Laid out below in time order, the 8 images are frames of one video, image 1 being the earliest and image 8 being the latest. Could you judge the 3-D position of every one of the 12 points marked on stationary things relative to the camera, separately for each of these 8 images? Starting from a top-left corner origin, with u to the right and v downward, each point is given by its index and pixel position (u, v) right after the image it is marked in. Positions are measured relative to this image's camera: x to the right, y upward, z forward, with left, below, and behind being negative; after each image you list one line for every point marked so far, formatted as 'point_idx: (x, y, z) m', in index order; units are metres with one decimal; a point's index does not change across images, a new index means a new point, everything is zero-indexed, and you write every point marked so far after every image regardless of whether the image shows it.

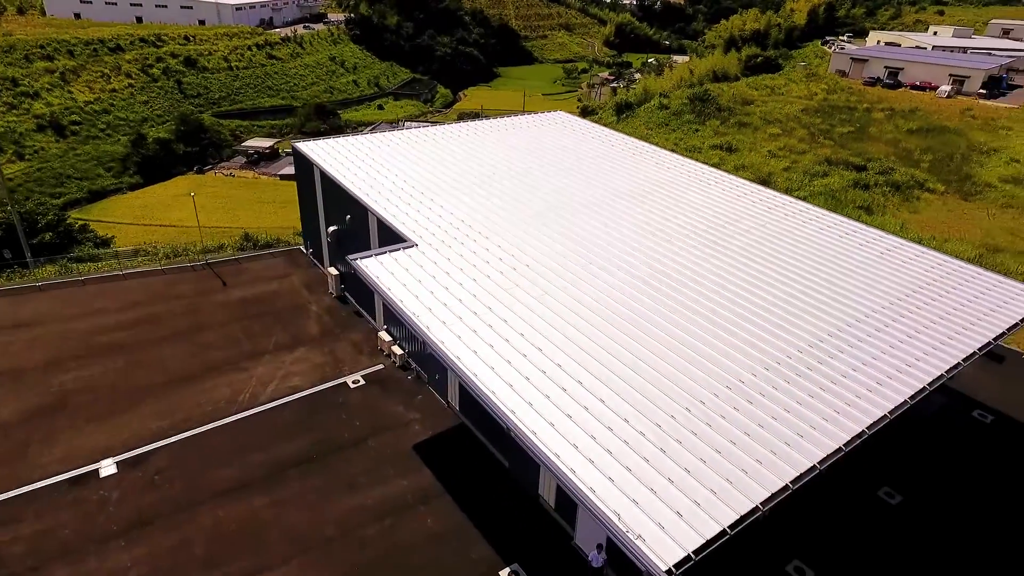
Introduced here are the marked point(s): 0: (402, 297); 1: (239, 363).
0: (-1.9, -0.2, +11.1) m
1: (-6.5, -1.8, +14.7) m
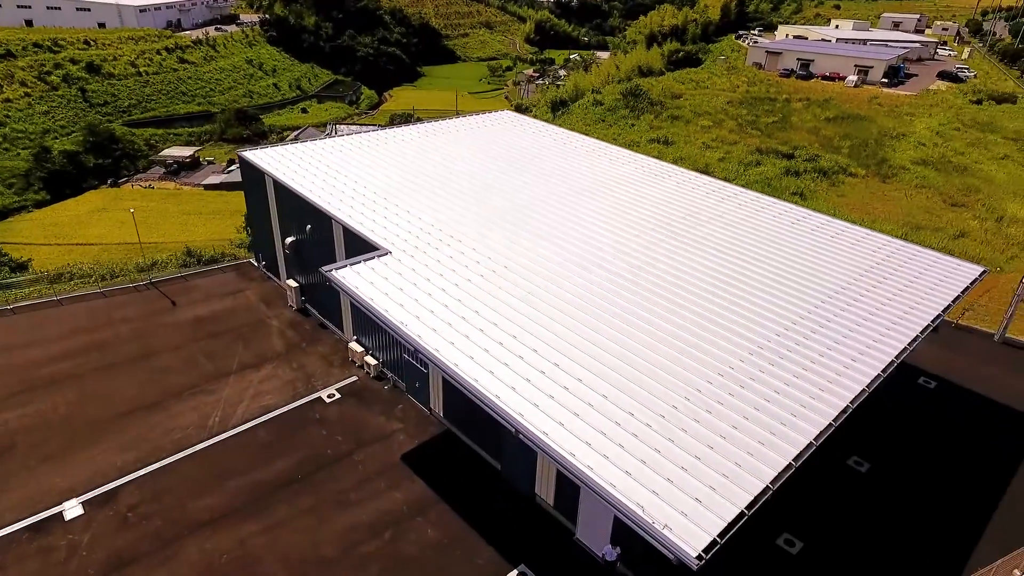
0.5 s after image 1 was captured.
0: (-2.2, -0.3, +10.9) m
1: (-7.0, -2.2, +14.0) m
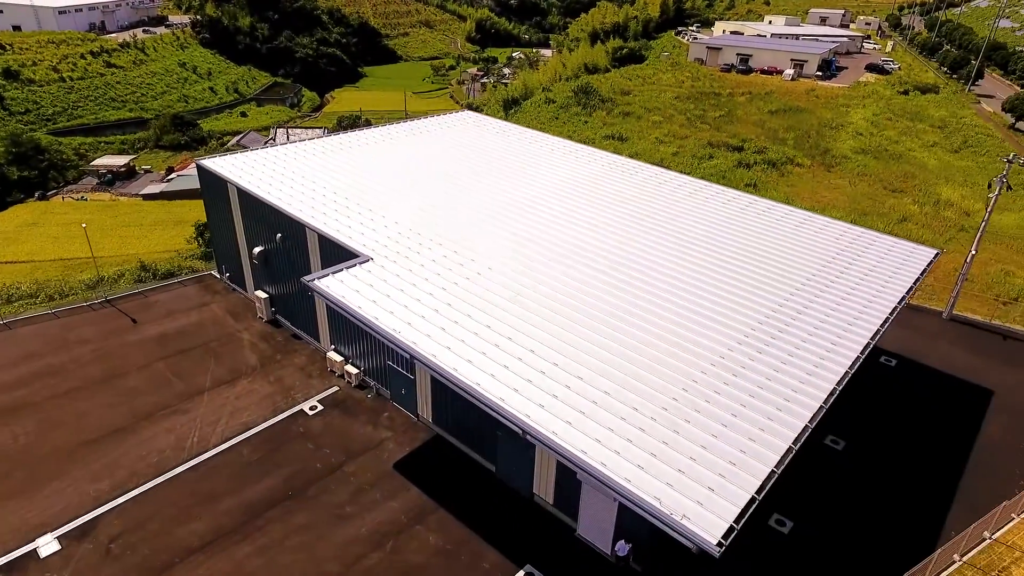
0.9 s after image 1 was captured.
0: (-2.4, -0.5, +10.7) m
1: (-7.3, -2.6, +13.4) m
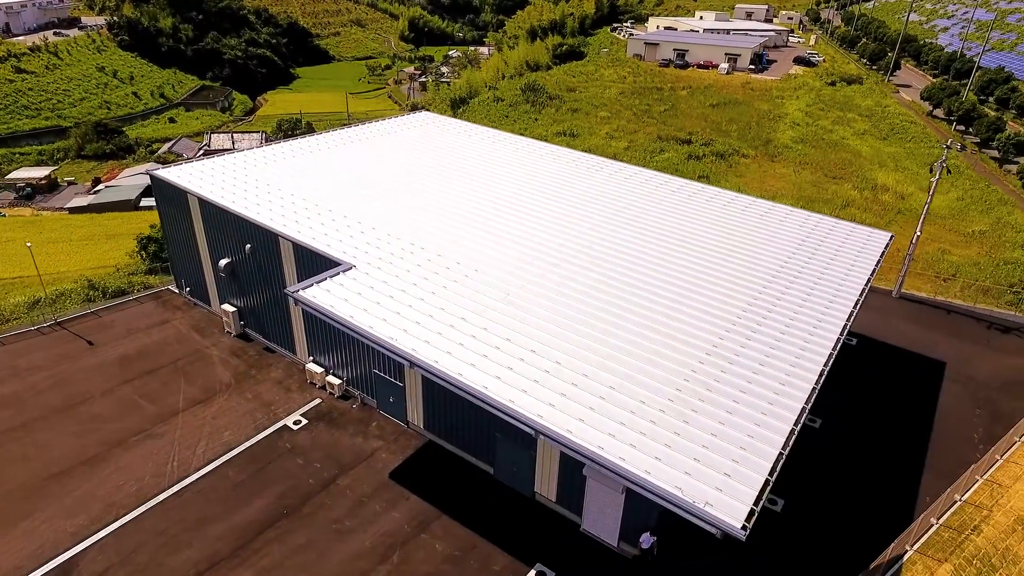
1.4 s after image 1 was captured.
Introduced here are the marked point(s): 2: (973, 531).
0: (-2.4, -0.6, +10.5) m
1: (-7.5, -2.9, +12.7) m
2: (+8.3, -4.4, +11.1) m
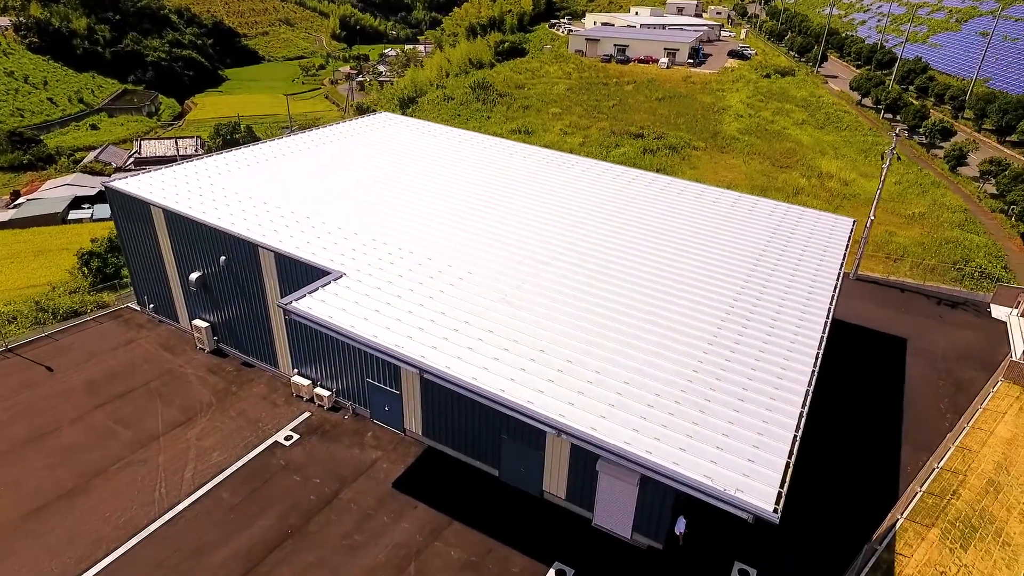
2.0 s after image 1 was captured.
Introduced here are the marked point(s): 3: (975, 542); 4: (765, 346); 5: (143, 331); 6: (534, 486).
0: (-2.3, -0.7, +10.2) m
1: (-7.5, -3.3, +12.0) m
2: (+8.5, -4.0, +11.8) m
3: (+8.4, -4.6, +11.1) m
4: (+4.3, -1.0, +10.5) m
5: (-9.5, -1.1, +15.9) m
6: (+0.4, -3.6, +11.4) m
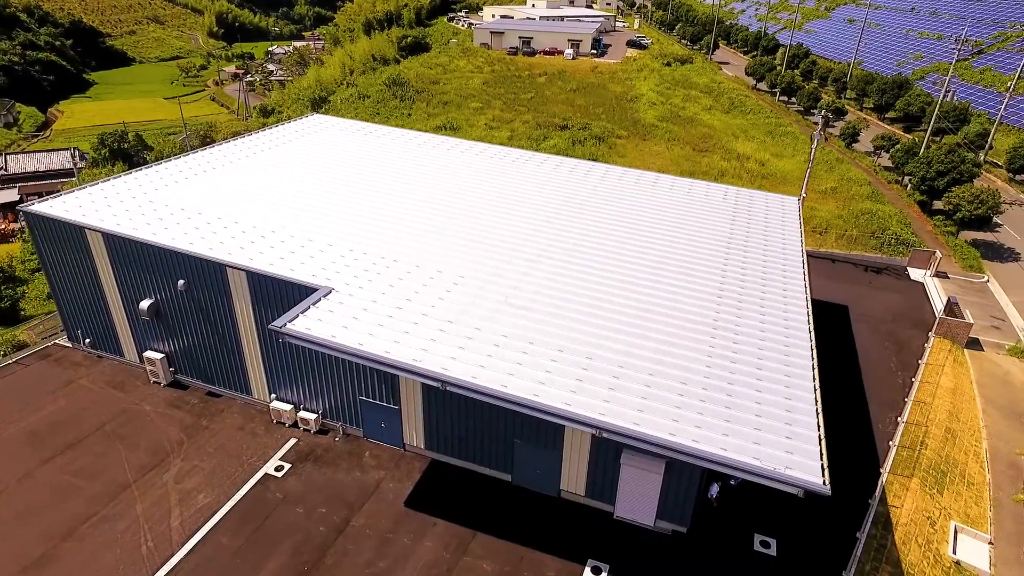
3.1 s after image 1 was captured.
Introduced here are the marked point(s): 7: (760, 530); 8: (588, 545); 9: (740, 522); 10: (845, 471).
0: (-2.1, -0.9, +9.7) m
1: (-7.2, -3.9, +10.8) m
2: (+8.6, -3.3, +13.0) m
3: (+8.7, -4.0, +12.3) m
4: (+4.5, -0.6, +11.0) m
5: (-10.0, -1.9, +14.2) m
6: (+0.7, -3.6, +11.3) m
7: (+4.3, -4.2, +10.7) m
8: (+1.3, -4.4, +10.5) m
9: (+4.0, -4.1, +10.8) m
10: (+6.5, -3.7, +12.1) m
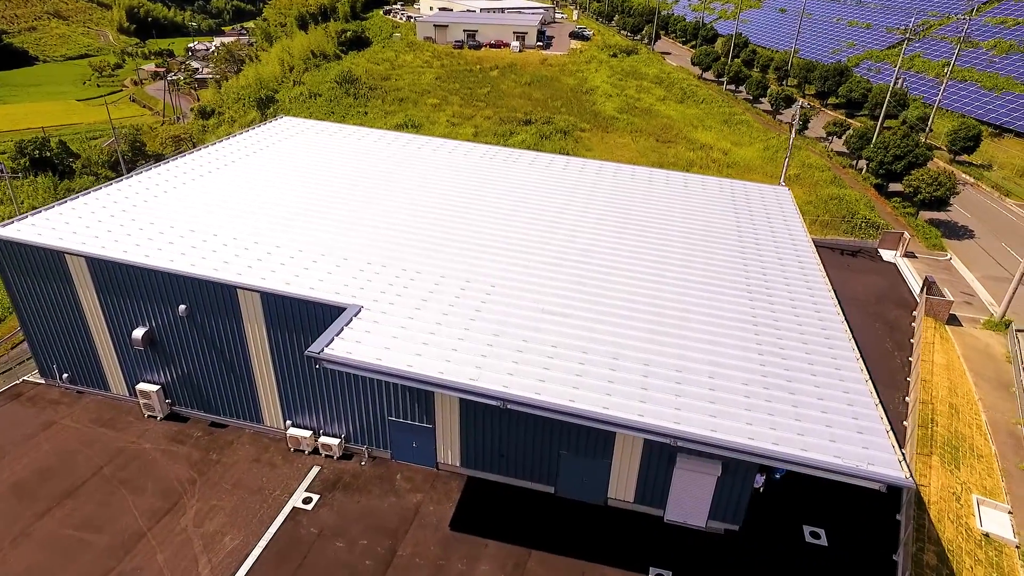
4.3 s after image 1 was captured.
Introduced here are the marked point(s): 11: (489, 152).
0: (-1.2, -1.2, +9.2) m
1: (-6.3, -4.4, +9.8) m
2: (+9.2, -3.0, +13.5) m
3: (+9.4, -3.6, +12.8) m
4: (+5.1, -0.5, +11.1) m
5: (-9.5, -2.5, +12.9) m
6: (+1.5, -3.7, +11.1) m
7: (+5.2, -4.1, +10.8) m
8: (+2.2, -4.4, +10.3) m
9: (+4.9, -4.0, +10.9) m
10: (+7.3, -3.4, +12.4) m
11: (-0.8, +4.4, +19.8) m
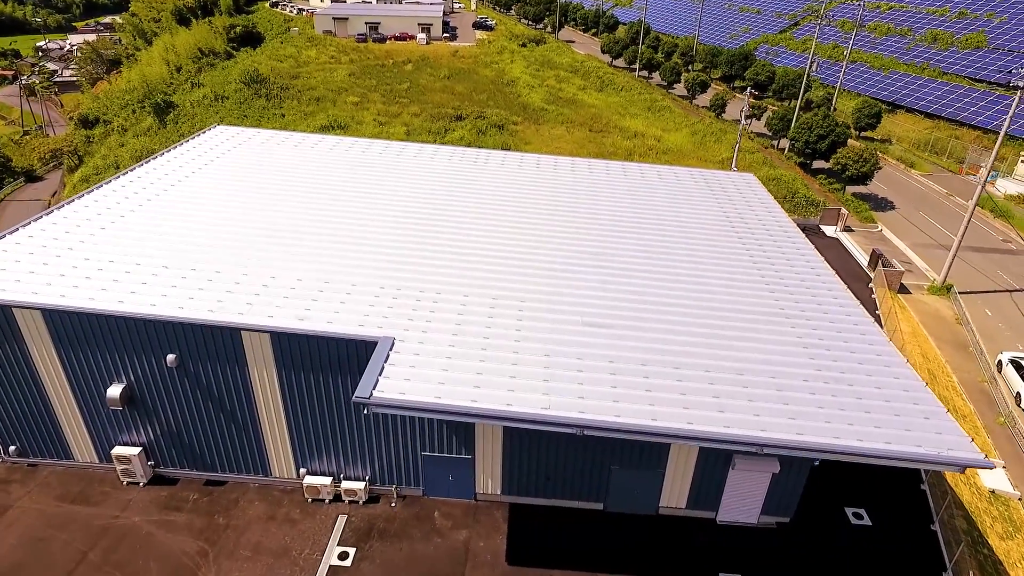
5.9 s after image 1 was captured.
0: (-0.2, -1.5, +8.5) m
1: (-5.0, -5.2, +8.3) m
2: (+9.5, -2.4, +14.3) m
3: (+9.9, -3.0, +13.7) m
4: (+5.7, -0.3, +11.3) m
5: (-8.8, -3.5, +10.9) m
6: (+2.4, -3.8, +10.8) m
7: (+6.1, -3.9, +11.1) m
8: (+3.2, -4.5, +10.2) m
9: (+5.7, -3.8, +11.2) m
10: (+7.8, -3.0, +13.0) m
11: (-1.9, +4.1, +18.9) m
